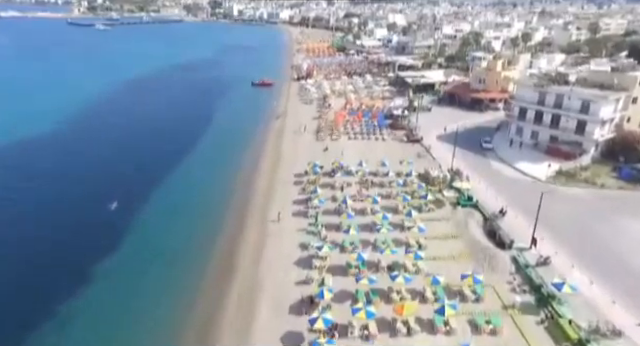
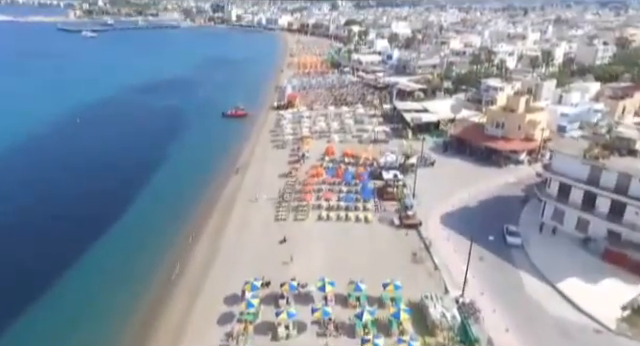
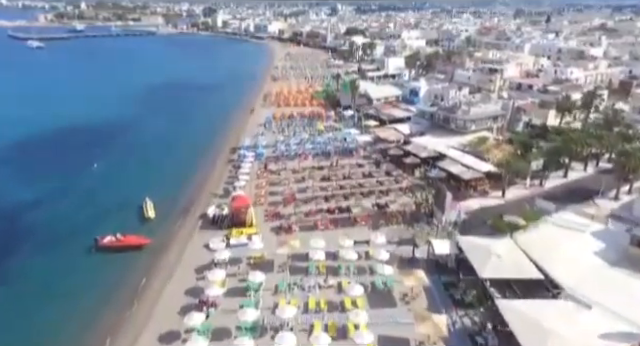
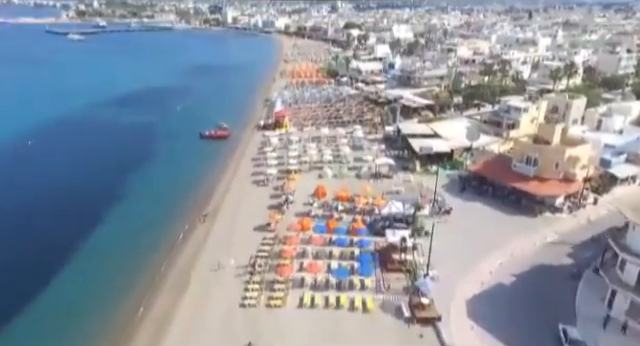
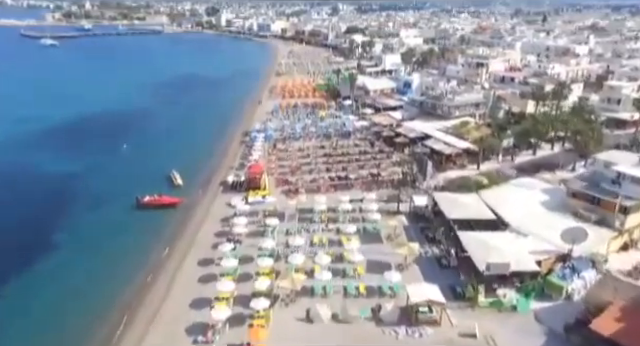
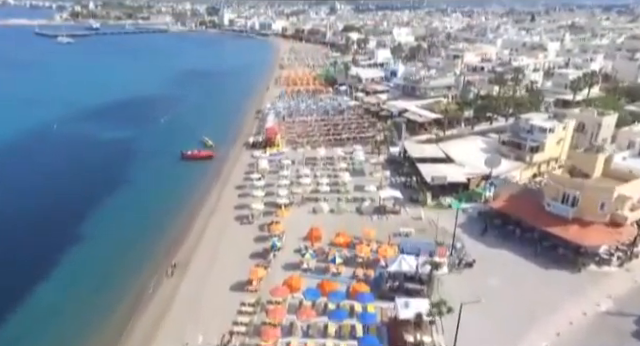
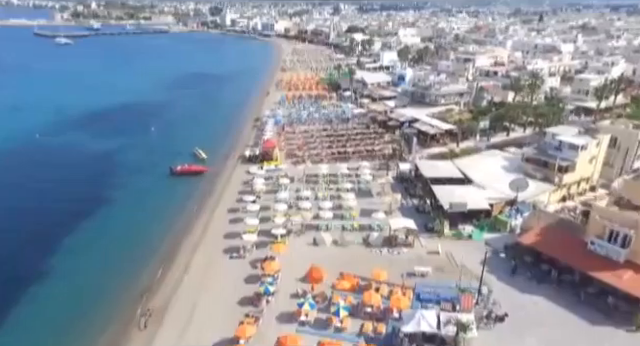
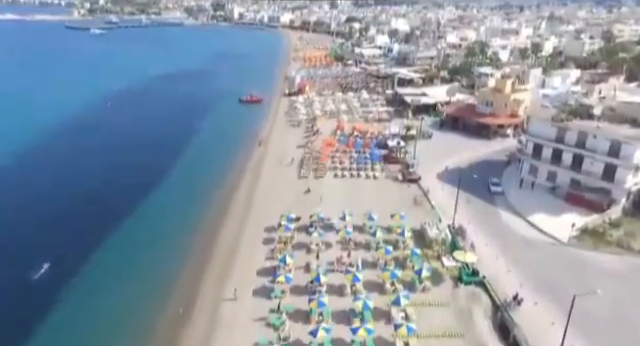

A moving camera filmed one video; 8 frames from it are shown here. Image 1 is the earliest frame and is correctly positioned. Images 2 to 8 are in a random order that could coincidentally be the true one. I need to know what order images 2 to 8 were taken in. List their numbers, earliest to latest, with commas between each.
8, 2, 4, 6, 7, 5, 3
